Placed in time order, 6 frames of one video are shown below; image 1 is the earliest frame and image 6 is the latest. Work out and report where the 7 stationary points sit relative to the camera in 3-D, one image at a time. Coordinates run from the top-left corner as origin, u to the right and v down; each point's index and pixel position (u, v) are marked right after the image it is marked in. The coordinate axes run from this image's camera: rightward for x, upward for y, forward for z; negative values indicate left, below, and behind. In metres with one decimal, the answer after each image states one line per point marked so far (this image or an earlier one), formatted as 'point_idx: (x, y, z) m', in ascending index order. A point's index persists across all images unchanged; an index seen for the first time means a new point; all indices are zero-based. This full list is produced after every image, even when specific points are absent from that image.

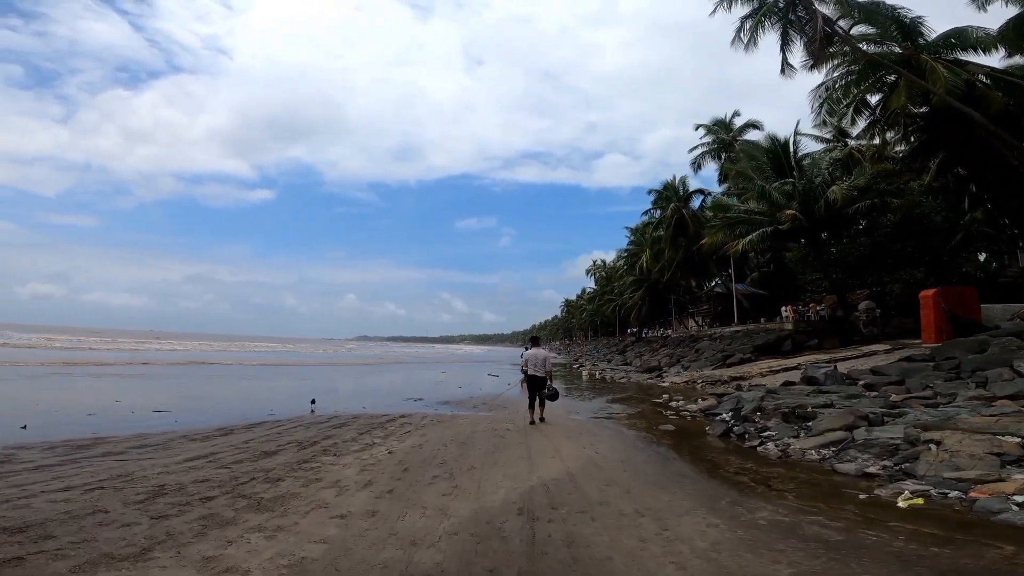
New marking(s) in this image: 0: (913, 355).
0: (+10.0, -1.7, +13.7) m
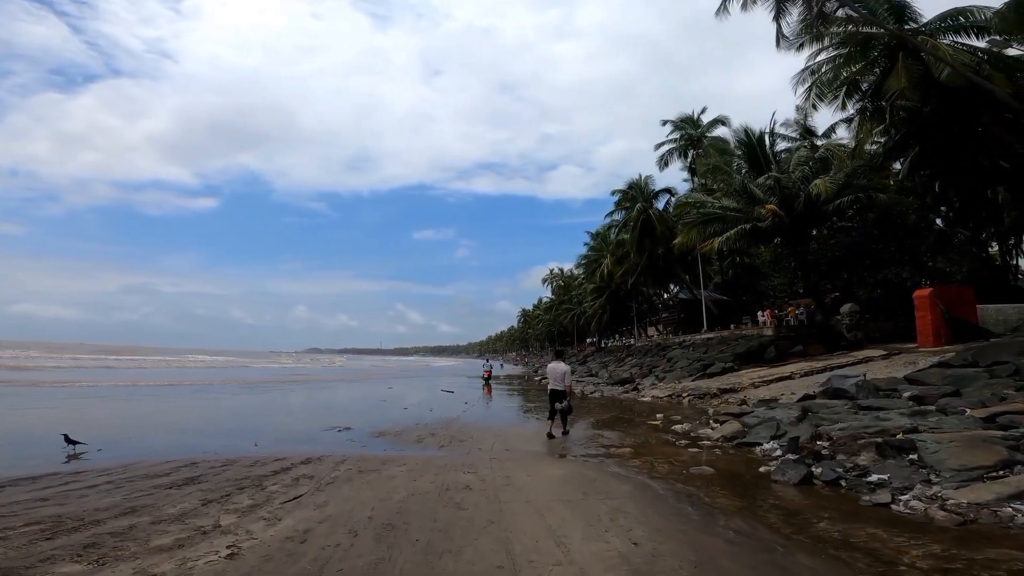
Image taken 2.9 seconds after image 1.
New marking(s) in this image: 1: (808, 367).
0: (+9.1, -1.5, +11.5) m
1: (+9.9, -2.6, +18.5) m
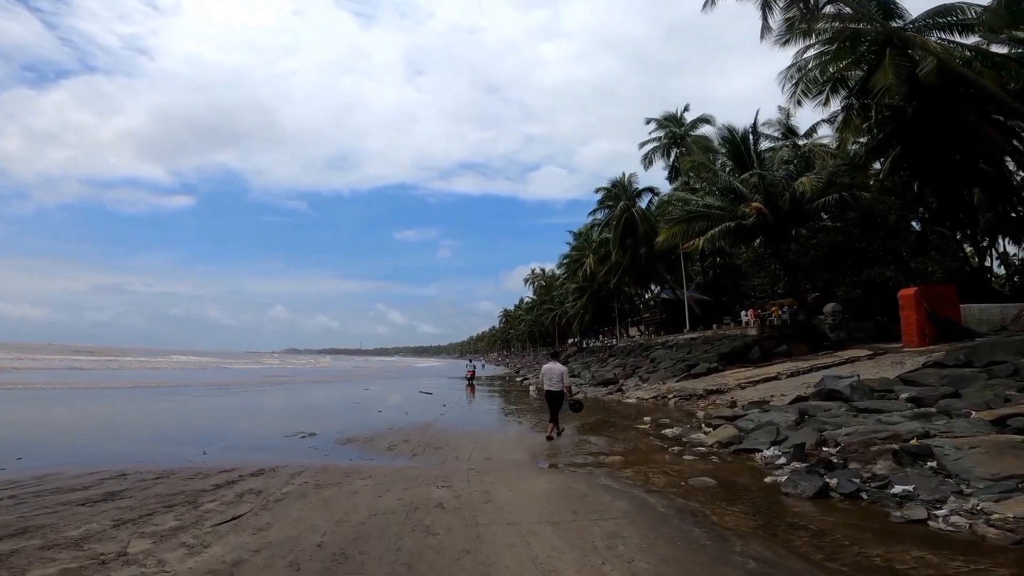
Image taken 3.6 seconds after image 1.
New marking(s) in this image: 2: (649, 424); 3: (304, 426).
0: (+8.7, -1.5, +11.2) m
1: (+9.3, -2.6, +18.2) m
2: (+2.6, -2.6, +10.4) m
3: (-4.6, -3.0, +12.2) m
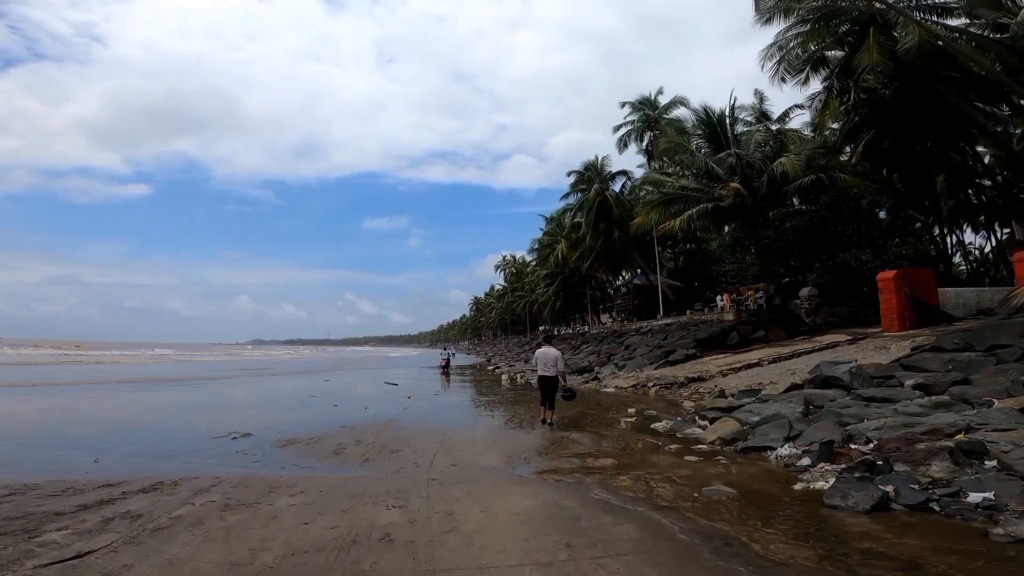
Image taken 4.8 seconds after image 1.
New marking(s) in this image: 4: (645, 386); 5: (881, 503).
0: (+8.2, -1.1, +10.6) m
1: (+8.4, -2.1, +17.6) m
2: (+2.1, -2.2, +9.4) m
3: (-5.2, -2.7, +10.9) m
4: (+3.7, -2.7, +15.5) m
5: (+2.4, -1.4, +3.6) m
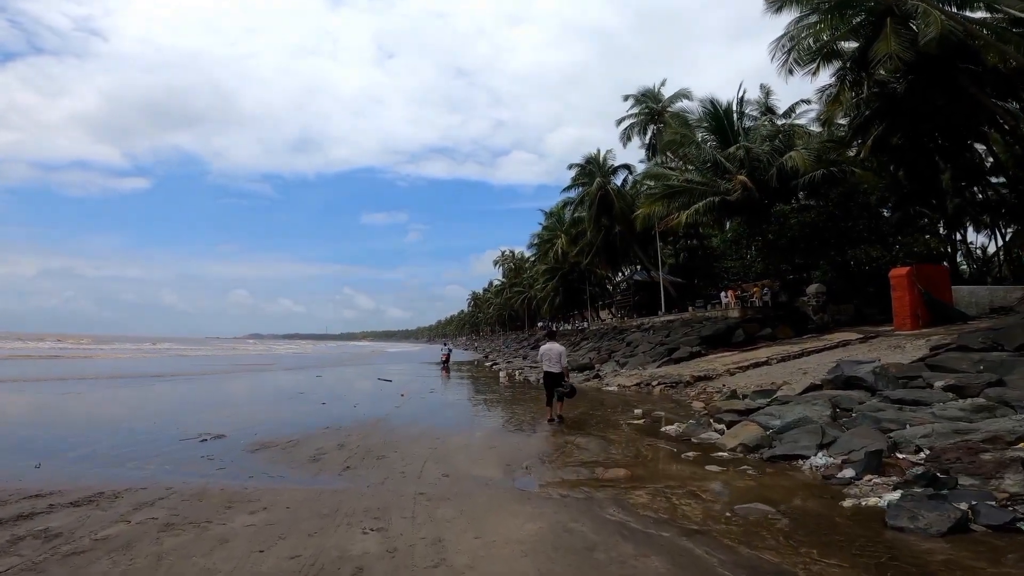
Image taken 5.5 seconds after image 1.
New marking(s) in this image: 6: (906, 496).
0: (+8.2, -1.0, +9.9) m
1: (+8.3, -1.9, +16.9) m
2: (+2.1, -2.1, +8.8) m
3: (-5.2, -2.5, +10.2) m
4: (+3.7, -2.6, +14.8) m
5: (+2.4, -1.4, +3.0) m
6: (+2.4, -1.3, +3.4) m
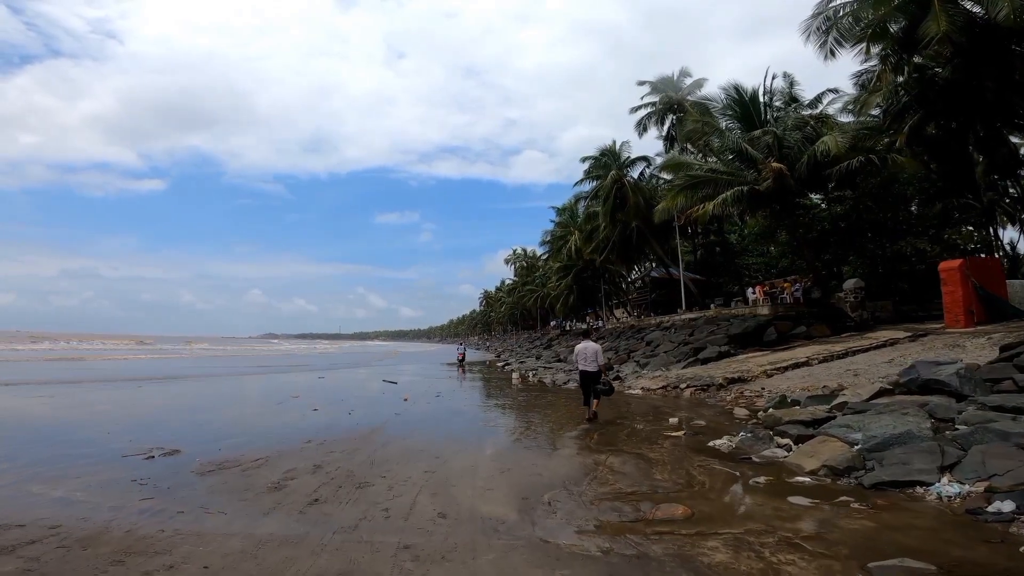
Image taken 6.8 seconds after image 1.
0: (+8.4, -0.8, +8.5) m
1: (+8.7, -1.8, +15.5) m
2: (+2.3, -1.9, +7.5) m
3: (-4.9, -2.3, +9.1) m
4: (+4.0, -2.4, +13.5) m
5: (+2.5, -1.2, +1.6) m
6: (+2.5, -1.2, +2.1) m
